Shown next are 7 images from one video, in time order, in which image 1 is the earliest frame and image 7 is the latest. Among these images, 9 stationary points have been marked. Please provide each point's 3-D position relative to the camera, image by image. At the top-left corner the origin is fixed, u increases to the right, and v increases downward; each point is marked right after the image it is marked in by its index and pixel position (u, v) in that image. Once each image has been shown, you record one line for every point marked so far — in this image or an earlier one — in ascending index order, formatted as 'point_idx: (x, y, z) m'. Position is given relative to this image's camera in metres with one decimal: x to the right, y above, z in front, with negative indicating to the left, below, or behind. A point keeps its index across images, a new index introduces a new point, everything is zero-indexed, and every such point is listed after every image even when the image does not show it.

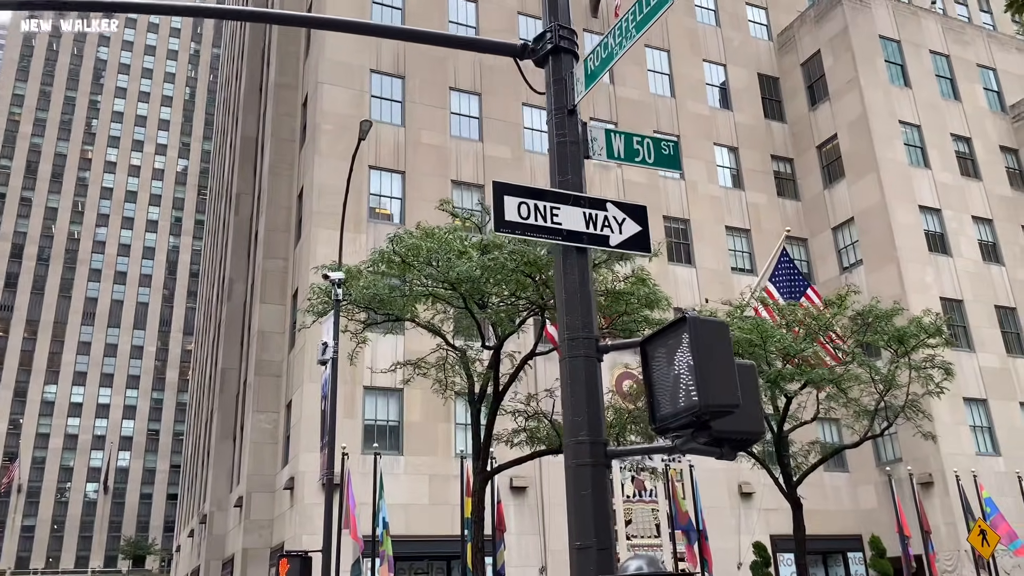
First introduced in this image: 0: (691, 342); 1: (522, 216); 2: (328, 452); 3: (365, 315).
0: (+0.7, -0.2, +3.6) m
1: (+0.1, +0.4, +4.2) m
2: (-3.5, -3.1, +16.1) m
3: (-3.1, -0.6, +18.0) m
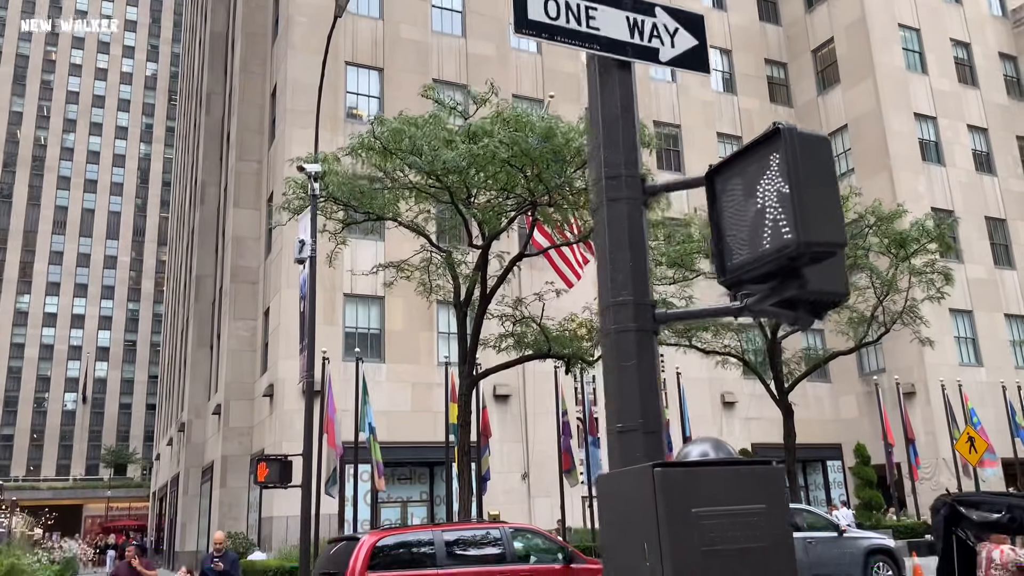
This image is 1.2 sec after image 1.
0: (+0.9, +0.4, +2.7) m
1: (+0.1, +1.1, +3.3) m
2: (-3.7, -1.2, +15.4) m
3: (-3.4, +1.5, +17.0) m
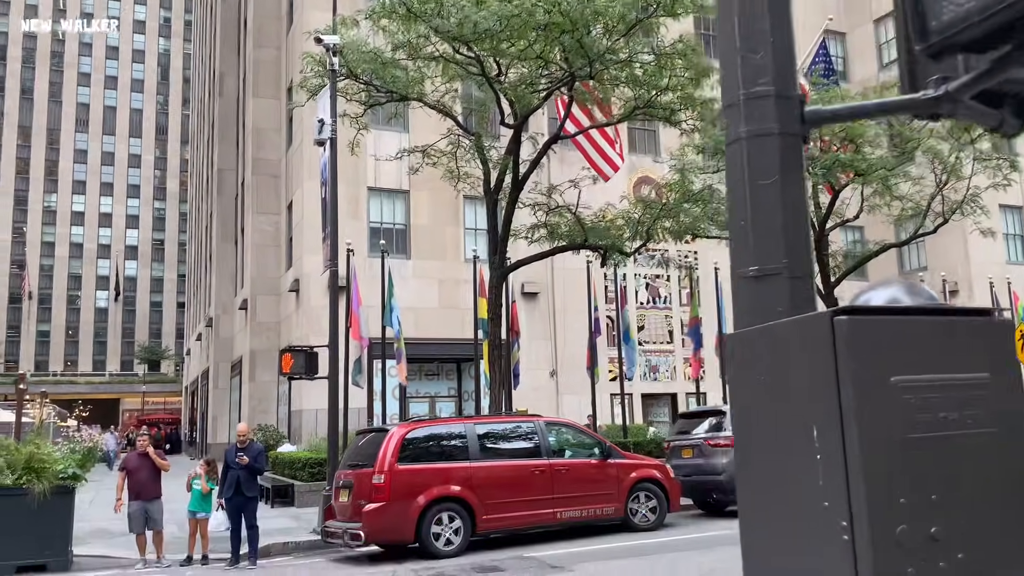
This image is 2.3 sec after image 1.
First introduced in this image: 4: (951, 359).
0: (+1.1, +0.9, +1.7) m
1: (+0.4, +1.6, +2.2) m
2: (-3.1, +0.8, +14.6) m
3: (-2.7, +3.7, +15.9) m
4: (+1.0, -0.1, +1.9) m
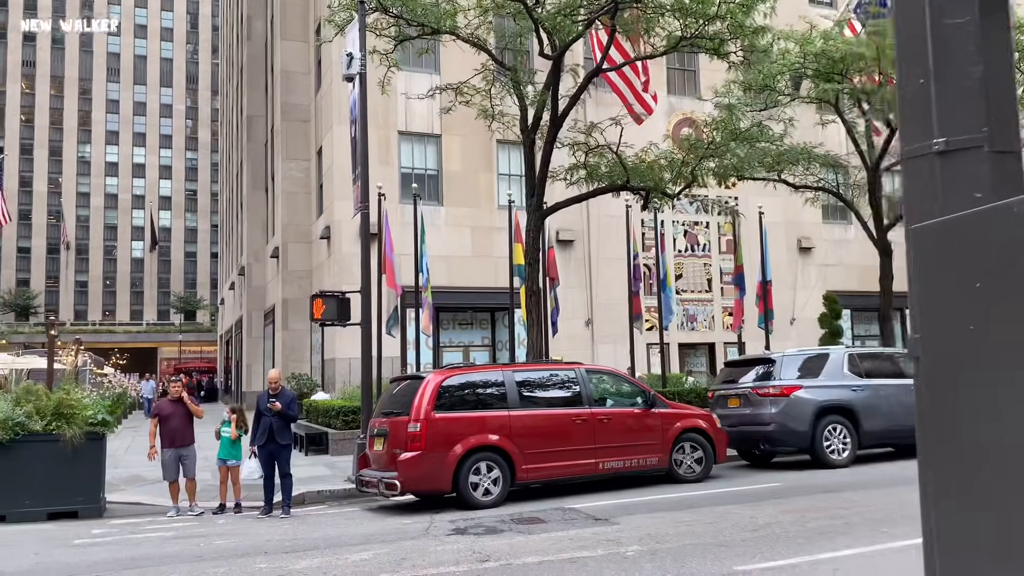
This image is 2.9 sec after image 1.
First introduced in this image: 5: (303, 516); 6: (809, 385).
0: (+1.2, +1.1, +1.0) m
1: (+0.6, +1.8, +1.5) m
2: (-2.5, +1.7, +14.1) m
3: (-2.1, +4.7, +15.2) m
4: (+1.1, +0.1, +1.3) m
5: (-2.6, -2.9, +10.7) m
6: (+4.4, -1.4, +12.6) m
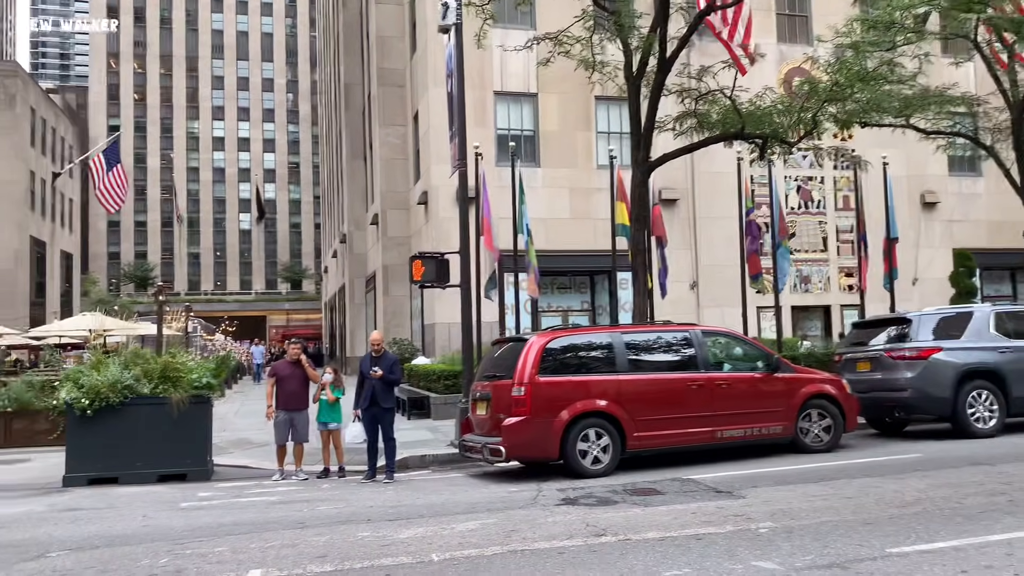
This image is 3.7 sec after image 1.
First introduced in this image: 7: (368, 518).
0: (+1.4, +1.2, +0.2) m
1: (+0.8, +2.0, +0.7) m
2: (-0.9, +2.4, +13.5) m
3: (-0.3, +5.3, +14.5) m
4: (+1.3, +0.2, +0.5) m
5: (-1.3, -2.4, +10.4) m
6: (+5.9, -0.8, +11.4) m
7: (-1.3, -2.1, +7.7) m
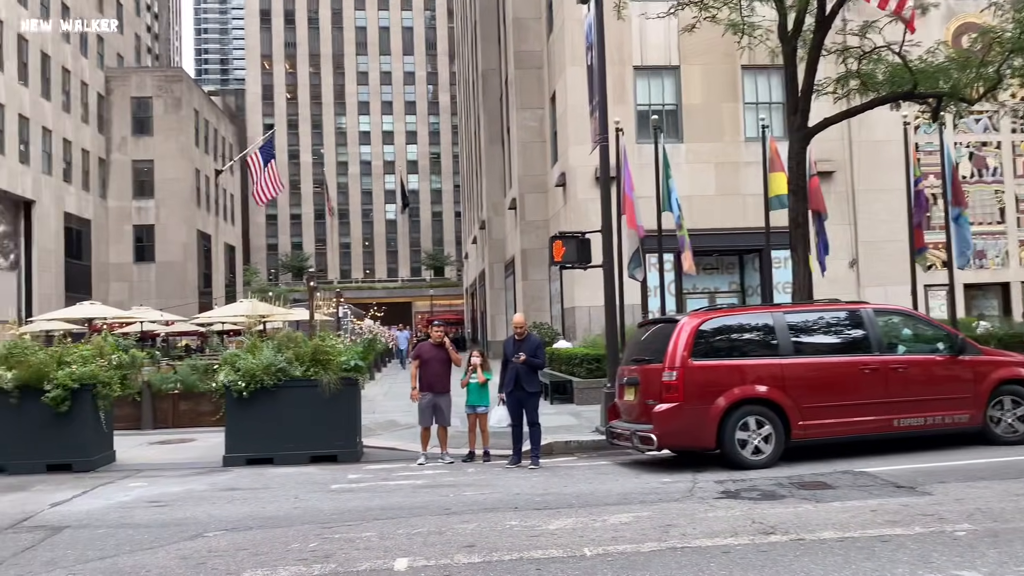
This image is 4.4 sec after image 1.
0: (+1.4, +1.3, -0.5) m
1: (+0.9, +2.1, +0.1) m
2: (+1.3, +2.7, +13.0) m
3: (+2.0, +5.7, +13.8) m
4: (+1.4, +0.3, -0.2) m
5: (+0.5, -2.1, +10.0) m
6: (+7.7, -0.4, +9.8) m
7: (0.0, -1.9, +7.4) m
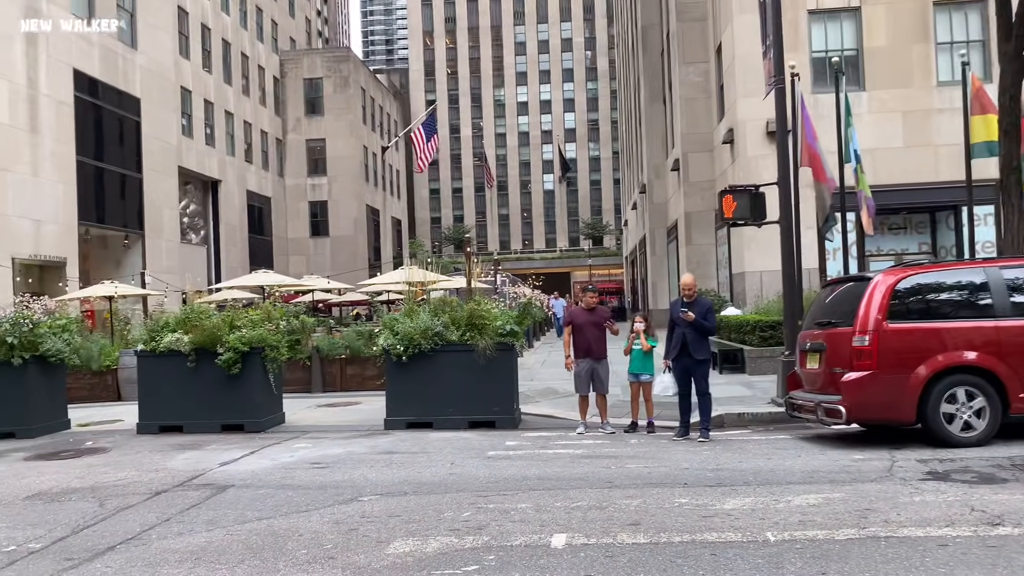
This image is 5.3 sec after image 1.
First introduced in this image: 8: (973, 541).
0: (+1.2, +1.4, -1.4) m
1: (+0.8, +2.2, -0.7) m
2: (+3.7, +3.2, +11.9) m
3: (+4.4, +6.3, +12.4) m
4: (+1.3, +0.4, -1.0) m
5: (+2.3, -1.7, +9.2) m
6: (+9.3, +0.1, +7.6) m
7: (+1.4, -1.5, +6.8) m
8: (+2.6, -1.4, +4.8) m
